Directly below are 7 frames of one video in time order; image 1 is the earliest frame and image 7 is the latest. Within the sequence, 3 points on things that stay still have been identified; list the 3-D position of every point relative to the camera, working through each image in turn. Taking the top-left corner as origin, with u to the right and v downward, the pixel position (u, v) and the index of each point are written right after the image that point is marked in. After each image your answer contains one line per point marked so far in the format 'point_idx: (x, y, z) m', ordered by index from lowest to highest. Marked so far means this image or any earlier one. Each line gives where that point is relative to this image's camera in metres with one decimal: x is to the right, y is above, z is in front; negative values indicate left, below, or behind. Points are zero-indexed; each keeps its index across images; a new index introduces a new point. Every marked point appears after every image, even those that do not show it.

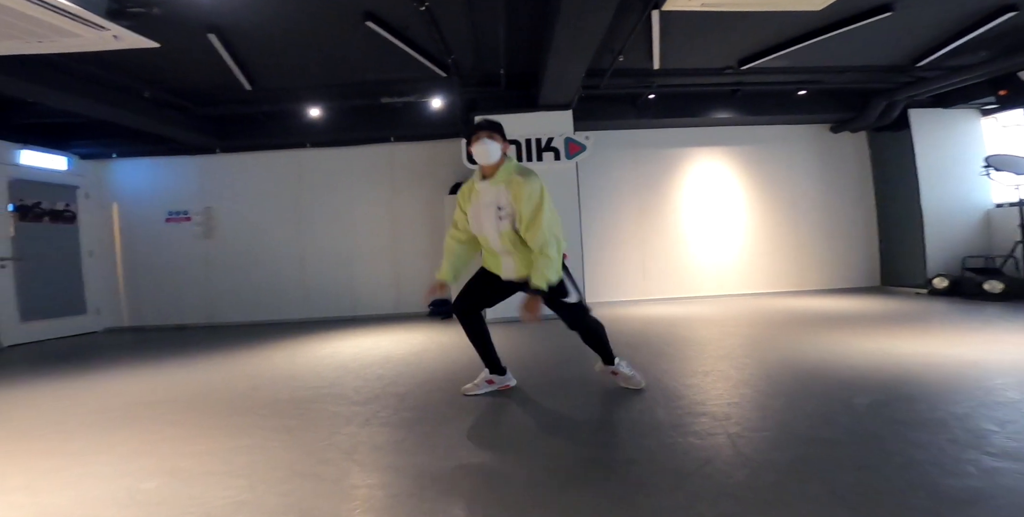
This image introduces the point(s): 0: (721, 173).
0: (+2.5, +1.1, +5.7) m
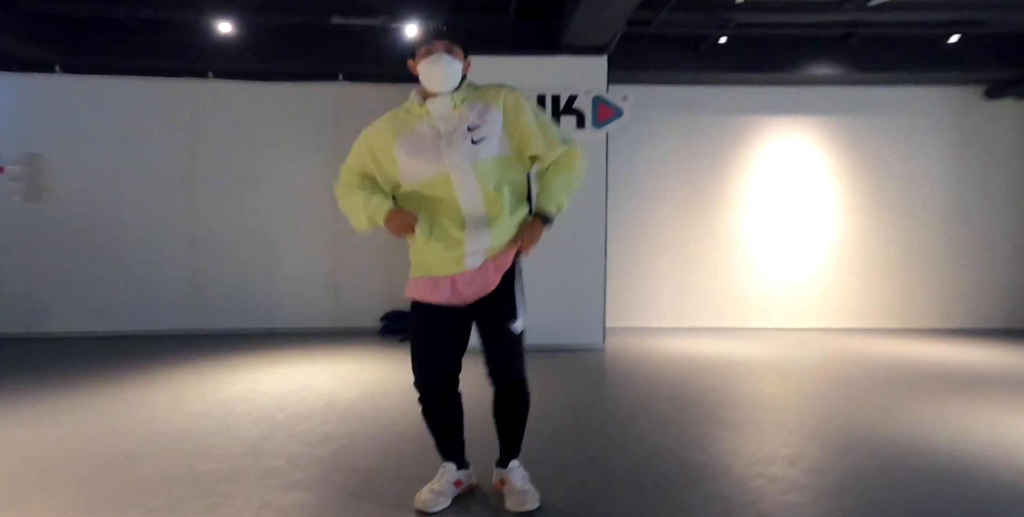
0: (+2.5, +0.9, +4.2) m
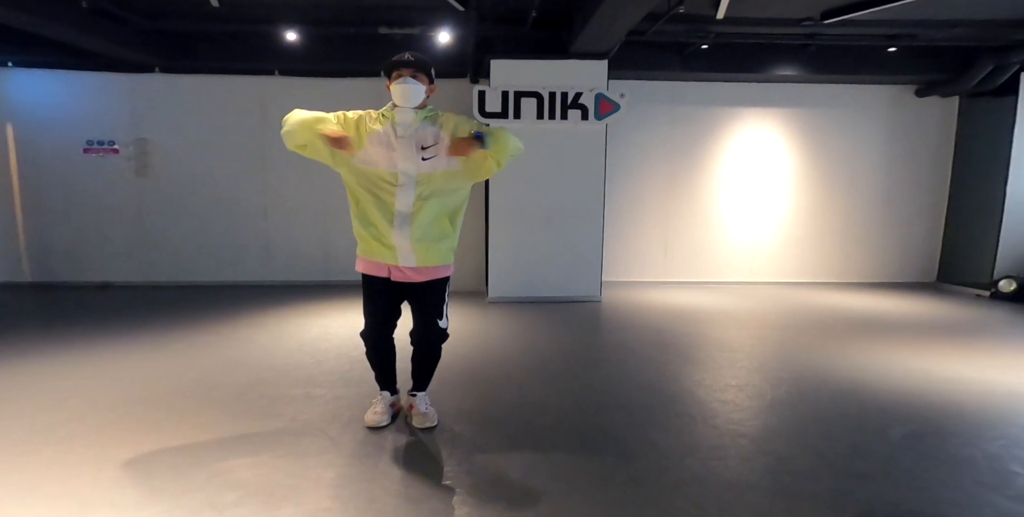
0: (+2.7, +1.2, +5.0) m
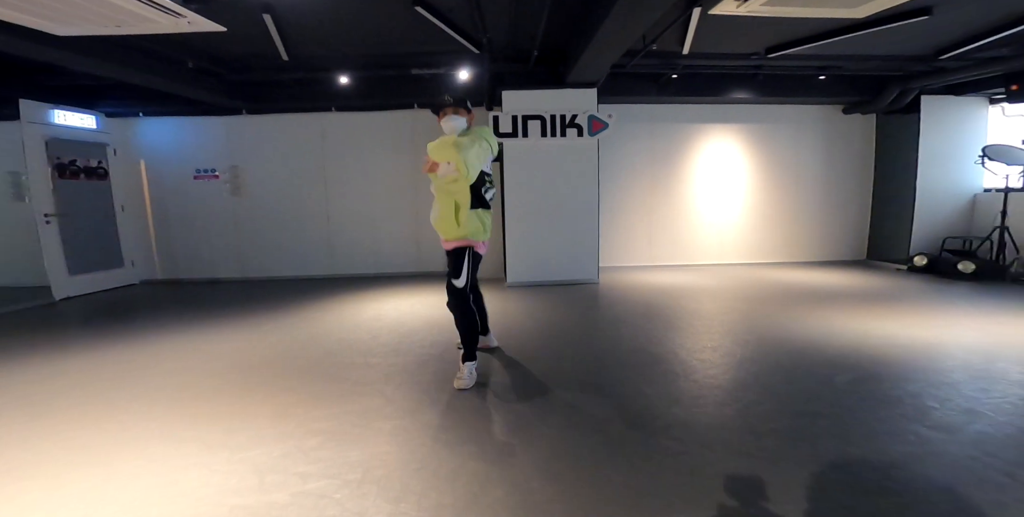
0: (+2.8, +1.4, +6.1) m
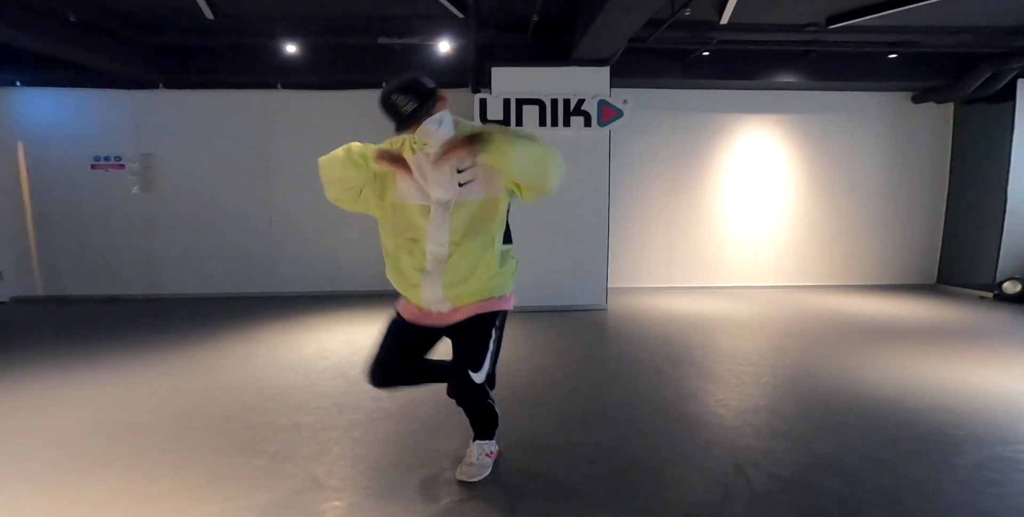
0: (+2.7, +1.2, +5.0) m
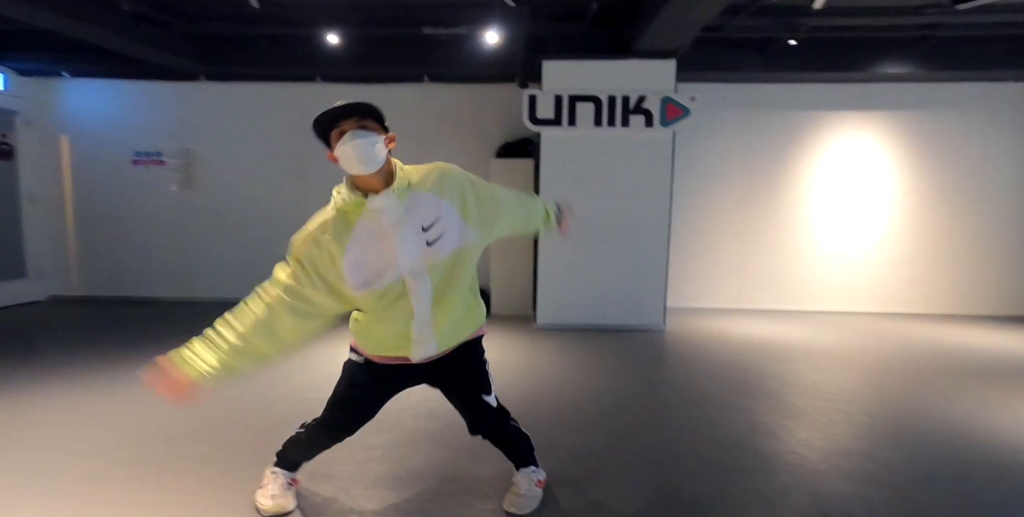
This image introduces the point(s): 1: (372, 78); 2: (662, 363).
0: (+3.2, +1.0, +4.4) m
1: (-1.5, +1.8, +4.9) m
2: (+1.2, -0.8, +3.8) m
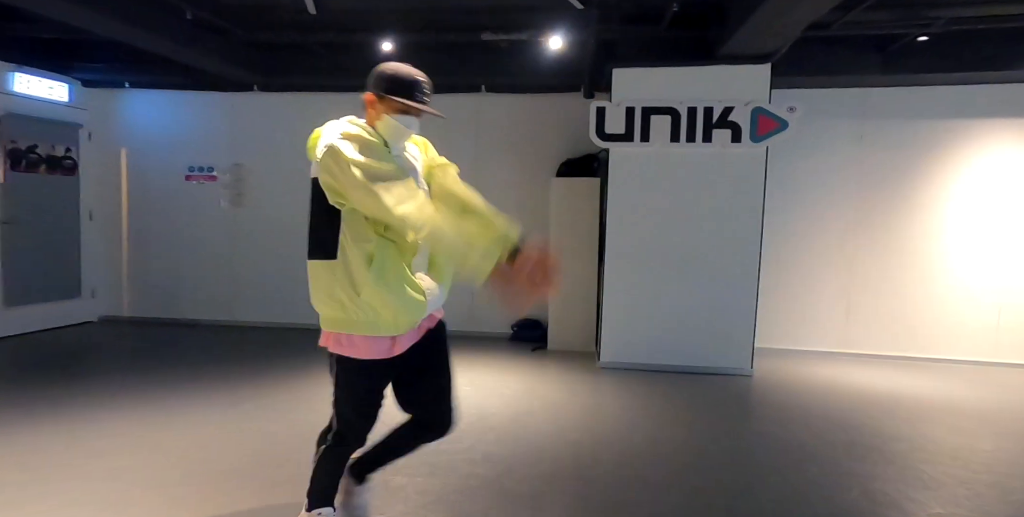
0: (+3.7, +0.7, +3.6) m
1: (-0.9, +1.6, +4.6) m
2: (+1.7, -1.1, +3.1) m
